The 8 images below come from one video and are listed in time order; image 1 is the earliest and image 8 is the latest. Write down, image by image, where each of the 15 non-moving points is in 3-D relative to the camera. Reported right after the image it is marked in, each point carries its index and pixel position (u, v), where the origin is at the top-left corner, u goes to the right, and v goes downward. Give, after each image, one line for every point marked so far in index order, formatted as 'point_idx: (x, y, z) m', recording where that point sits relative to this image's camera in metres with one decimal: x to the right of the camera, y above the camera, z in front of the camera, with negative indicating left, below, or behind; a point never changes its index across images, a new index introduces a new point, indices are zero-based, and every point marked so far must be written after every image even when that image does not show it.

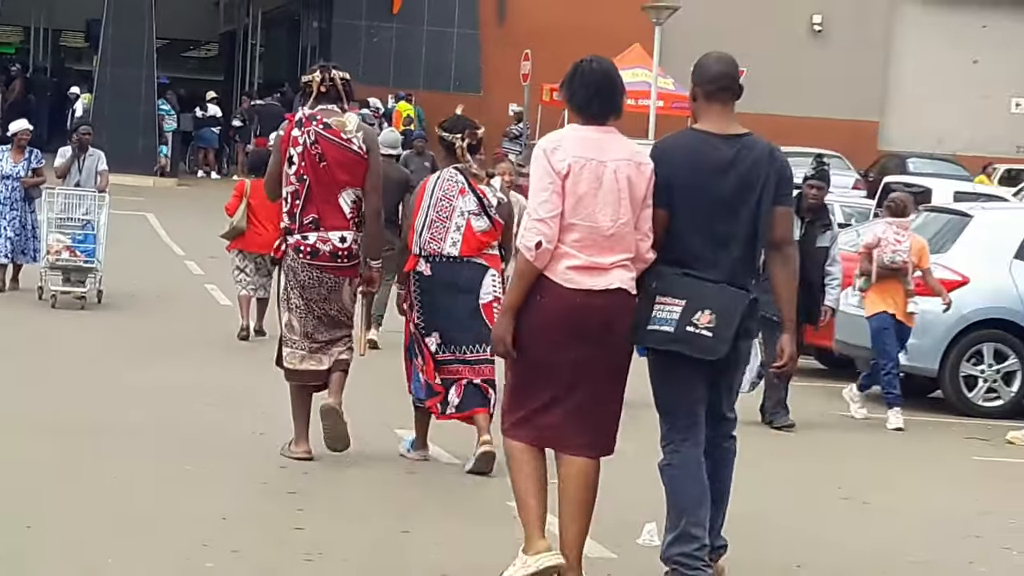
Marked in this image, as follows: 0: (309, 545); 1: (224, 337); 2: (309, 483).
0: (-0.8, -0.9, +8.0) m
1: (-1.6, -0.3, +12.0) m
2: (-0.9, -0.8, +9.0) m
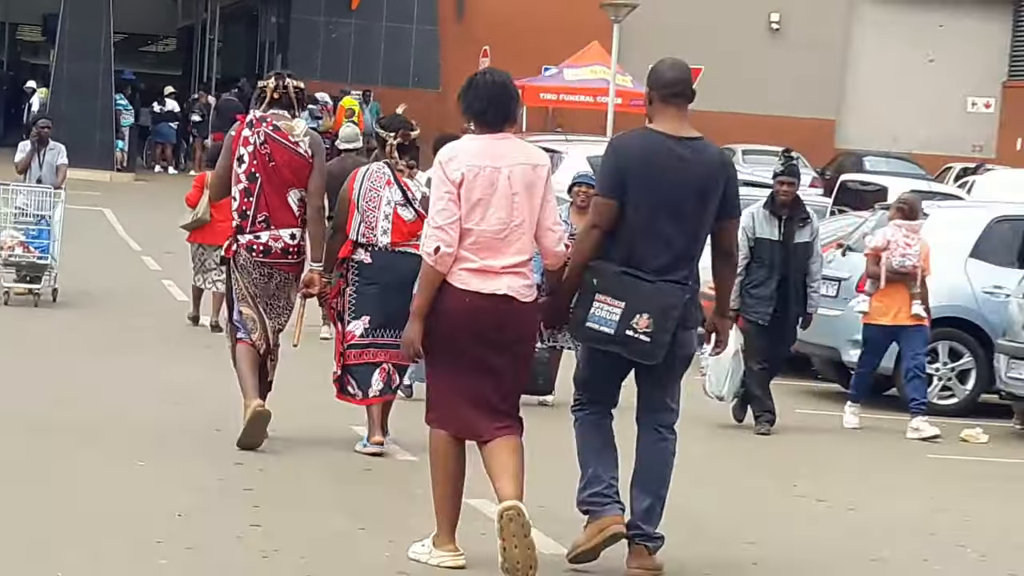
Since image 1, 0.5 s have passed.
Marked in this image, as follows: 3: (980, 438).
0: (-0.9, -0.9, +8.0) m
1: (-1.9, -0.3, +11.9) m
2: (-1.0, -0.8, +8.9) m
3: (+2.3, -0.7, +10.4) m
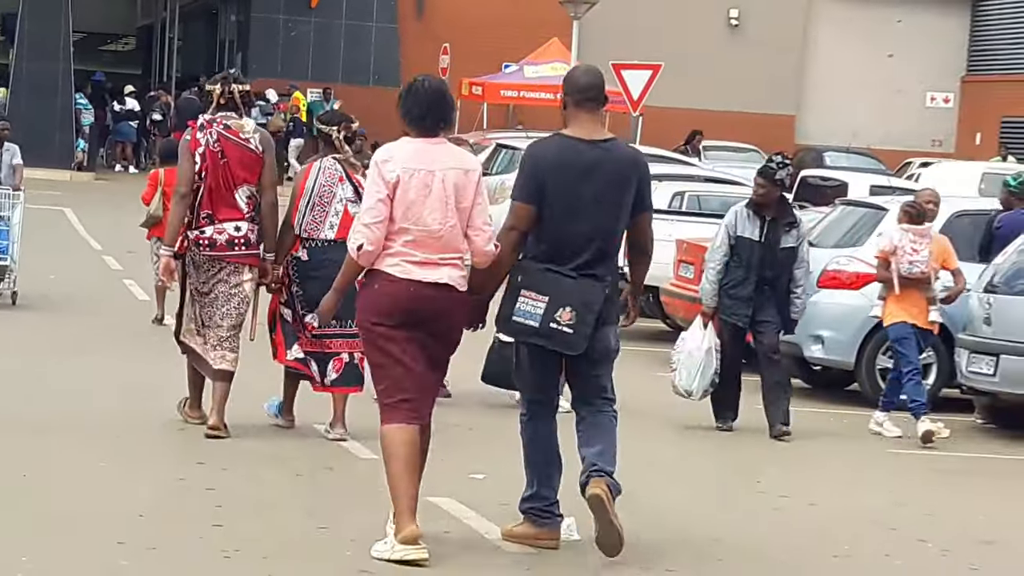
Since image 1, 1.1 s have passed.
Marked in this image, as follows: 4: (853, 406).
0: (-1.0, -0.9, +8.0) m
1: (-2.1, -0.3, +11.9) m
2: (-1.2, -0.8, +8.9) m
3: (+2.1, -0.7, +10.5) m
4: (+1.8, -0.6, +11.5) m
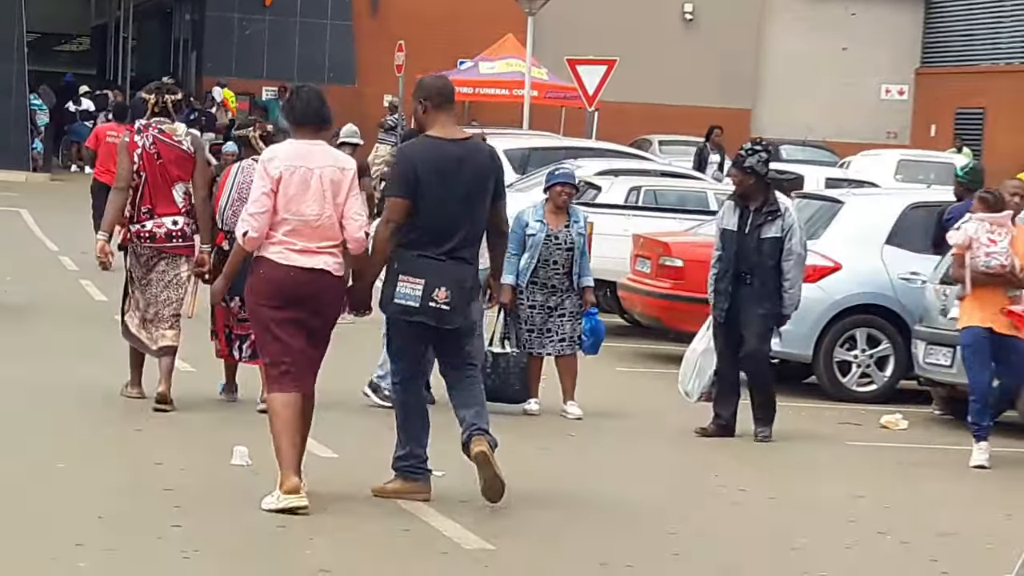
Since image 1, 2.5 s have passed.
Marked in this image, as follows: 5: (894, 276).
0: (-1.2, -0.9, +7.9) m
1: (-2.3, -0.3, +11.9) m
2: (-1.4, -0.8, +8.9) m
3: (+1.9, -0.7, +10.5) m
4: (+1.6, -0.6, +11.5) m
5: (+2.0, +0.1, +11.3) m
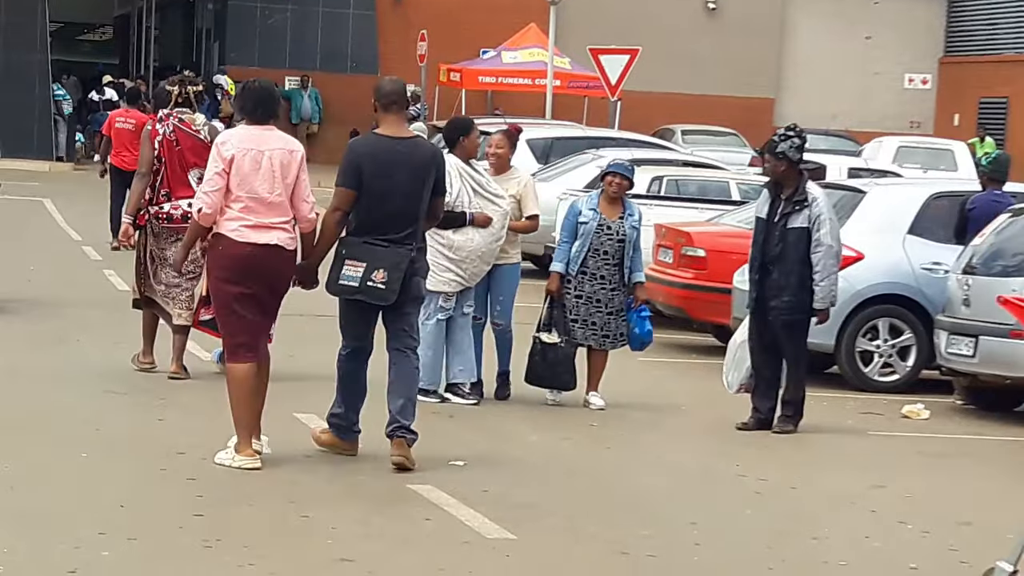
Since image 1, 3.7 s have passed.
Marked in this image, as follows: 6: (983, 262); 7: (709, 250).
0: (-1.1, -0.9, +8.0) m
1: (-2.2, -0.2, +11.9) m
2: (-1.3, -0.8, +9.0) m
3: (+2.0, -0.6, +10.5) m
4: (+1.7, -0.5, +11.5) m
5: (+2.1, +0.1, +11.2) m
6: (+2.2, +0.1, +10.3) m
7: (+1.2, +0.2, +12.3) m
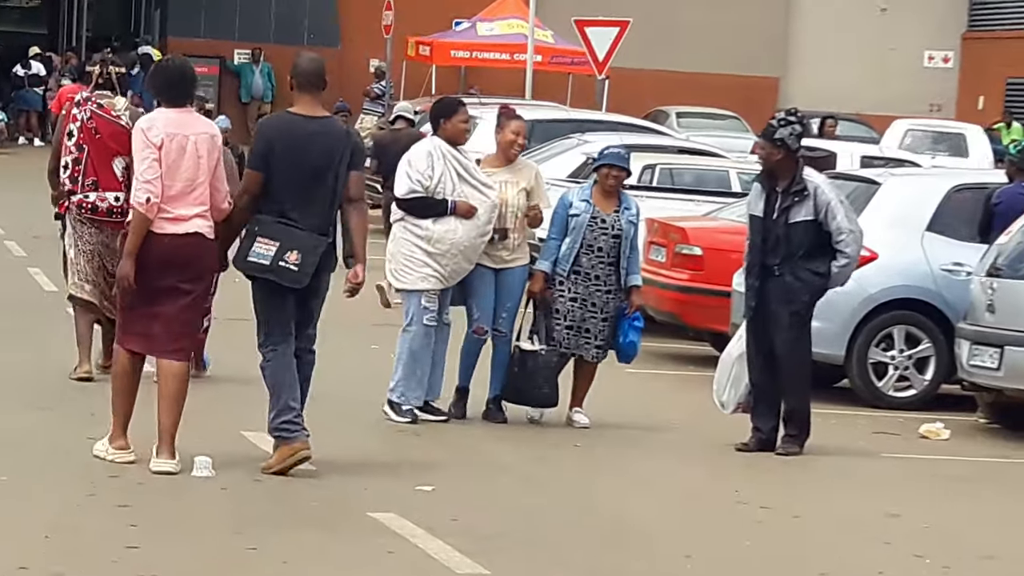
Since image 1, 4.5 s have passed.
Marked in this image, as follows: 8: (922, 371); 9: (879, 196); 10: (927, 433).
0: (-1.2, -1.0, +7.0) m
1: (-2.3, -0.1, +10.9) m
2: (-1.4, -0.8, +8.0) m
3: (+1.9, -0.6, +9.5) m
4: (+1.6, -0.5, +10.5) m
5: (+2.0, +0.2, +10.3) m
6: (+2.1, +0.1, +9.3) m
7: (+1.0, +0.3, +11.3) m
8: (+1.9, -0.3, +10.3) m
9: (+1.8, +0.5, +10.4) m
10: (+1.8, -0.6, +9.6) m
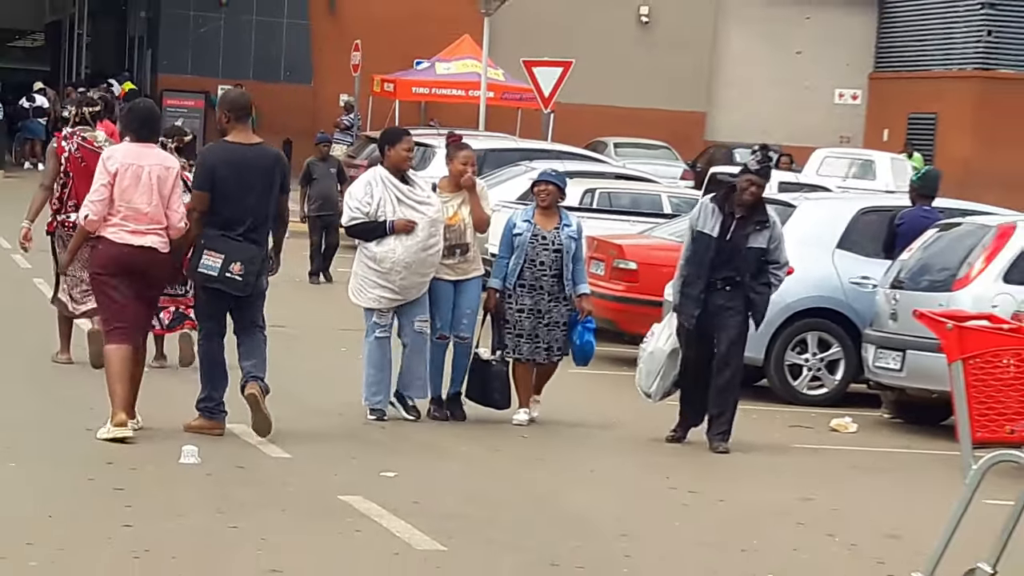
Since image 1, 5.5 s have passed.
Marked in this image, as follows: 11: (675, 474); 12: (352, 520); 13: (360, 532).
0: (-1.4, -0.9, +8.0) m
1: (-2.6, -0.2, +11.8) m
2: (-1.6, -0.8, +8.9) m
3: (+1.7, -0.7, +10.6) m
4: (+1.4, -0.6, +11.6) m
5: (+1.8, +0.1, +11.3) m
6: (+1.9, +0.1, +10.4) m
7: (+0.8, +0.1, +12.4) m
8: (+1.7, -0.4, +11.4) m
9: (+1.5, +0.4, +11.5) m
10: (+1.6, -0.7, +10.6) m
11: (+0.7, -0.8, +9.7) m
12: (-0.6, -0.9, +8.5) m
13: (-0.6, -0.9, +8.4) m
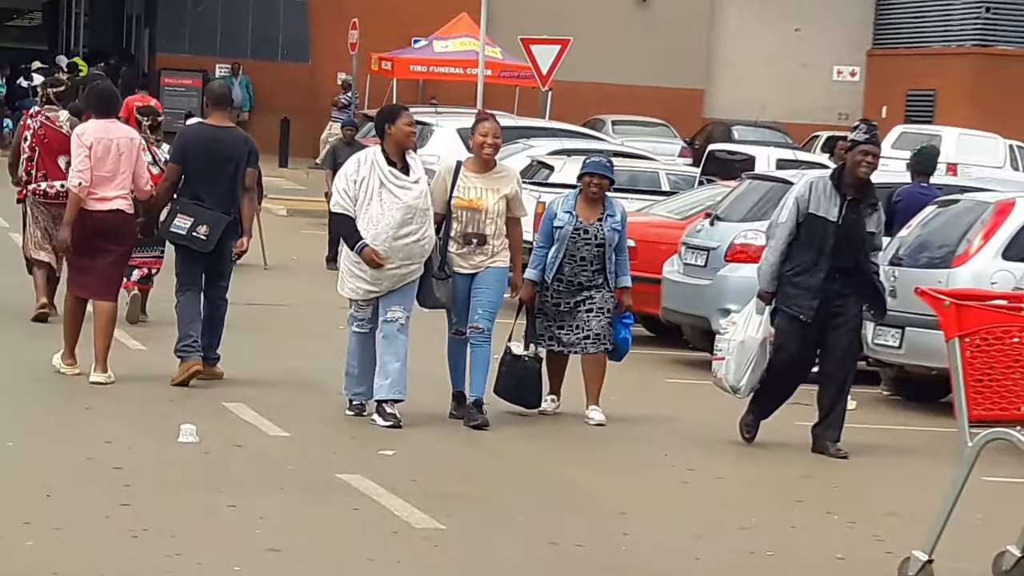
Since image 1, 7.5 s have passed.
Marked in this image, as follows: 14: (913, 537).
0: (-1.4, -0.9, +8.0) m
1: (-2.6, -0.1, +11.8) m
2: (-1.6, -0.7, +8.9) m
3: (+1.7, -0.6, +10.6) m
4: (+1.4, -0.5, +11.5) m
5: (+1.8, +0.2, +11.3) m
6: (+1.9, +0.2, +10.4) m
7: (+0.8, +0.3, +12.4) m
8: (+1.7, -0.3, +11.4) m
9: (+1.5, +0.5, +11.5) m
10: (+1.6, -0.6, +10.6) m
11: (+0.7, -0.7, +9.7) m
12: (-0.6, -0.8, +8.5) m
13: (-0.6, -0.9, +8.4) m
14: (+1.6, -1.0, +8.5) m
